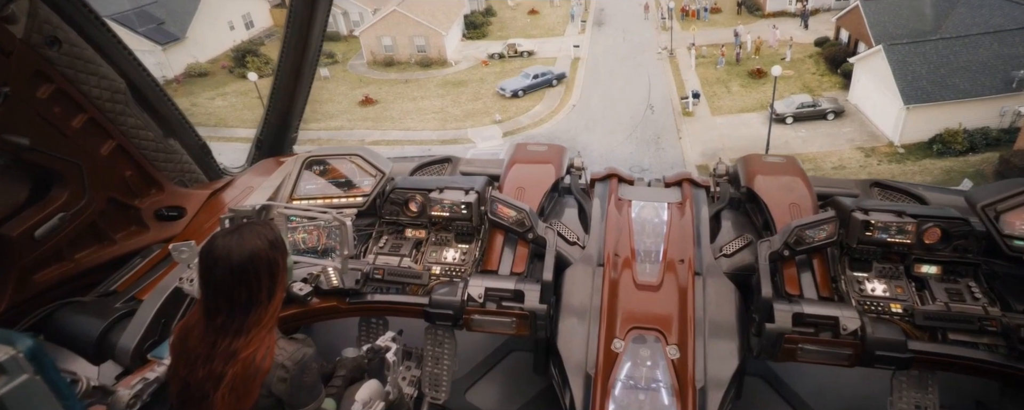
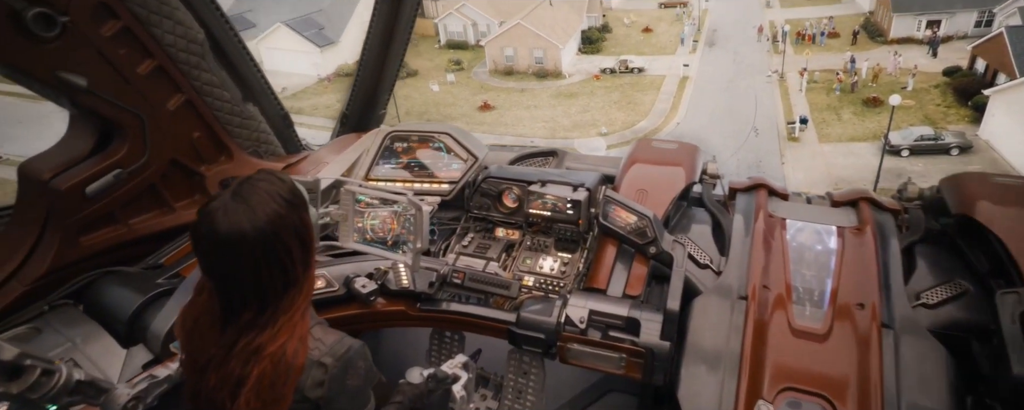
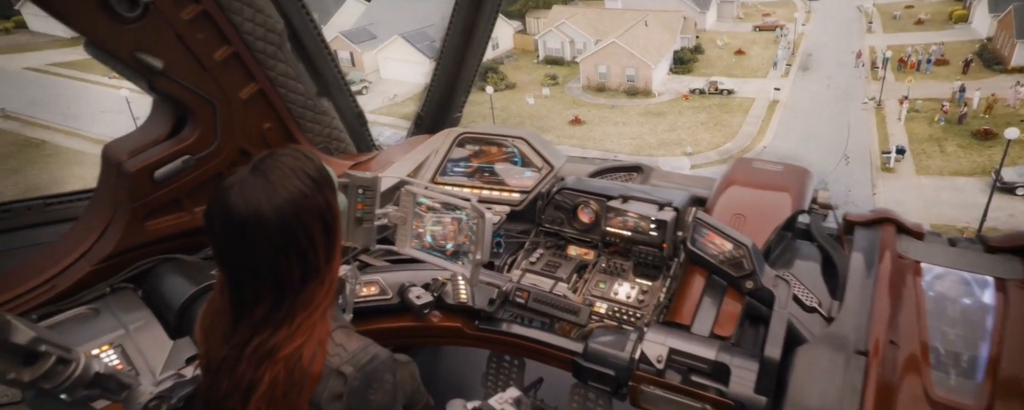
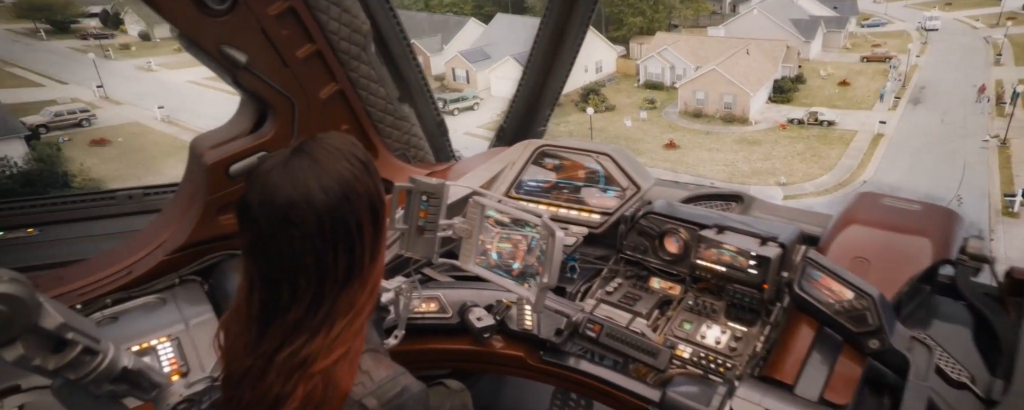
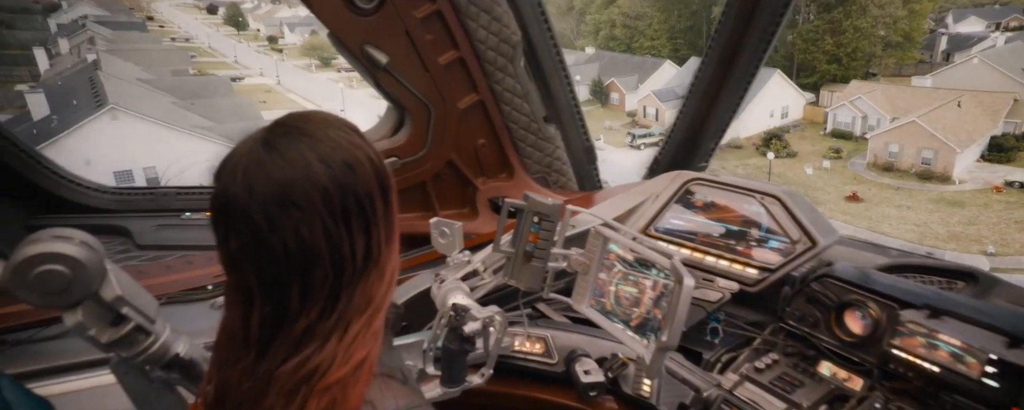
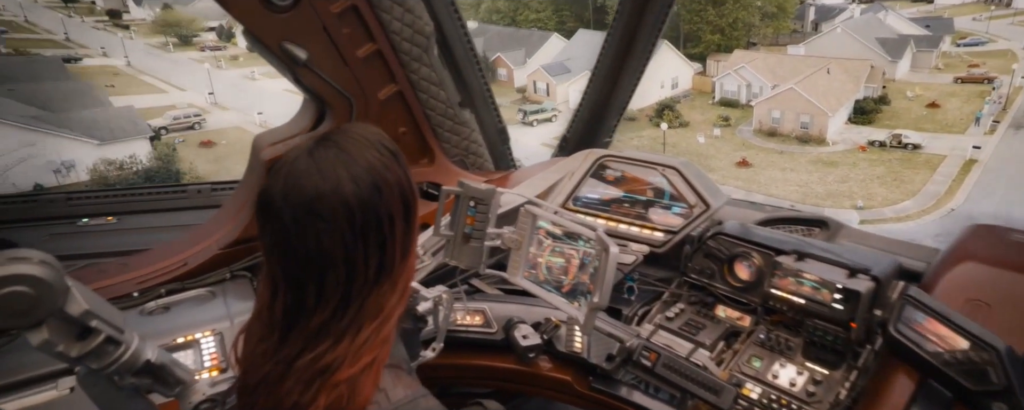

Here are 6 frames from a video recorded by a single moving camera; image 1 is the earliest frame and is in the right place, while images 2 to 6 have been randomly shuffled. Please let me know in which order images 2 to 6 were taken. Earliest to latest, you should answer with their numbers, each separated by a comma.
2, 3, 4, 6, 5
